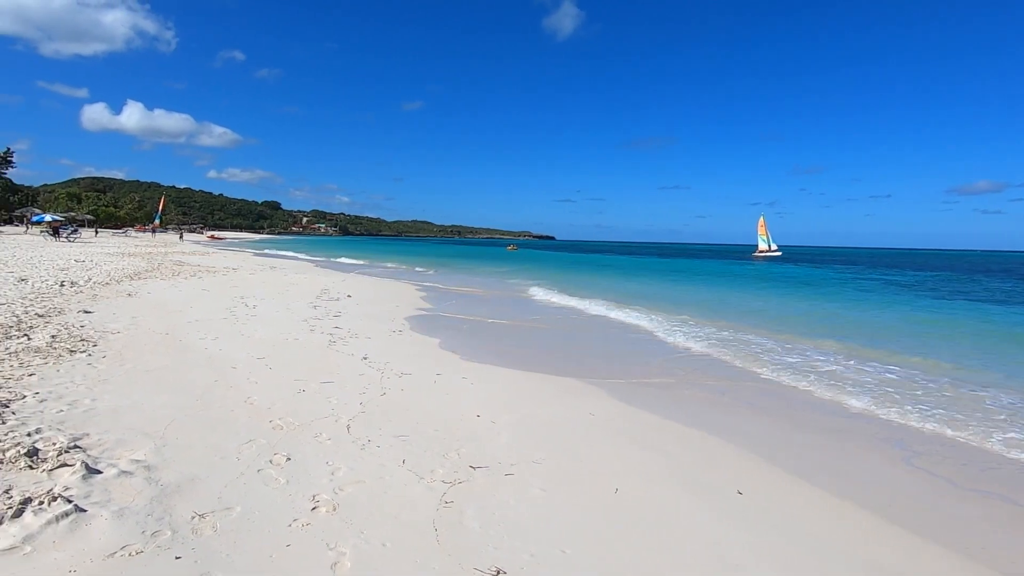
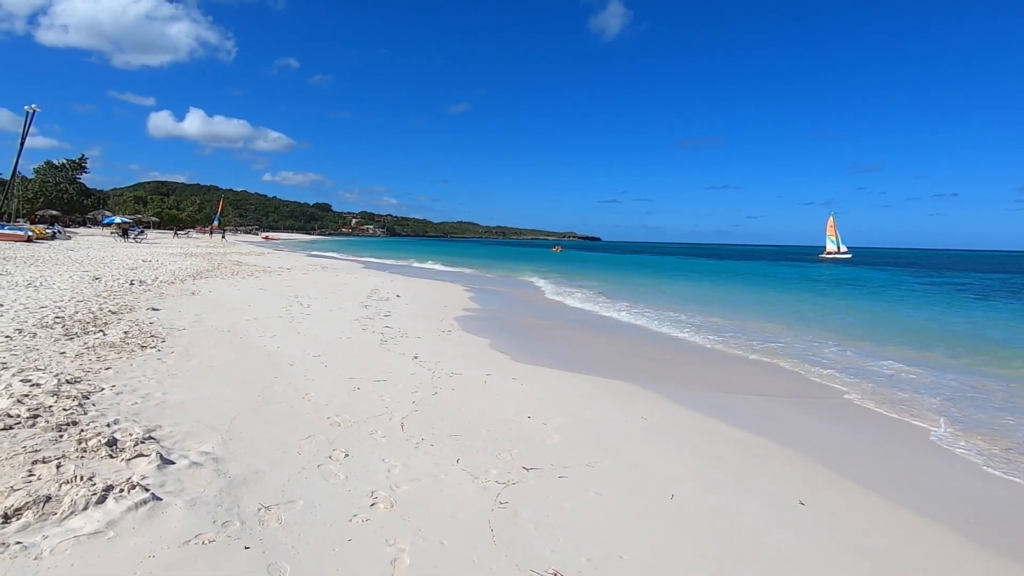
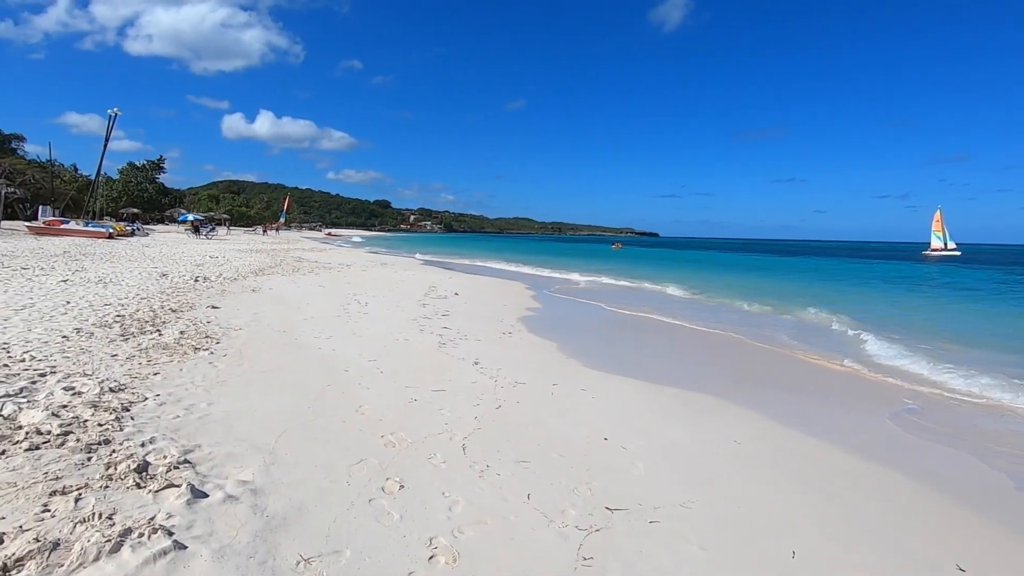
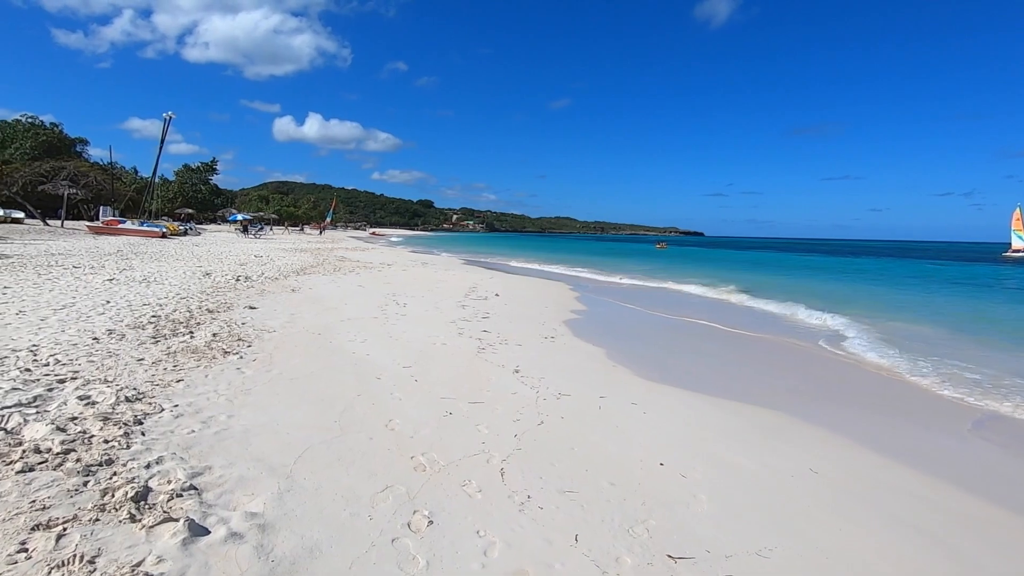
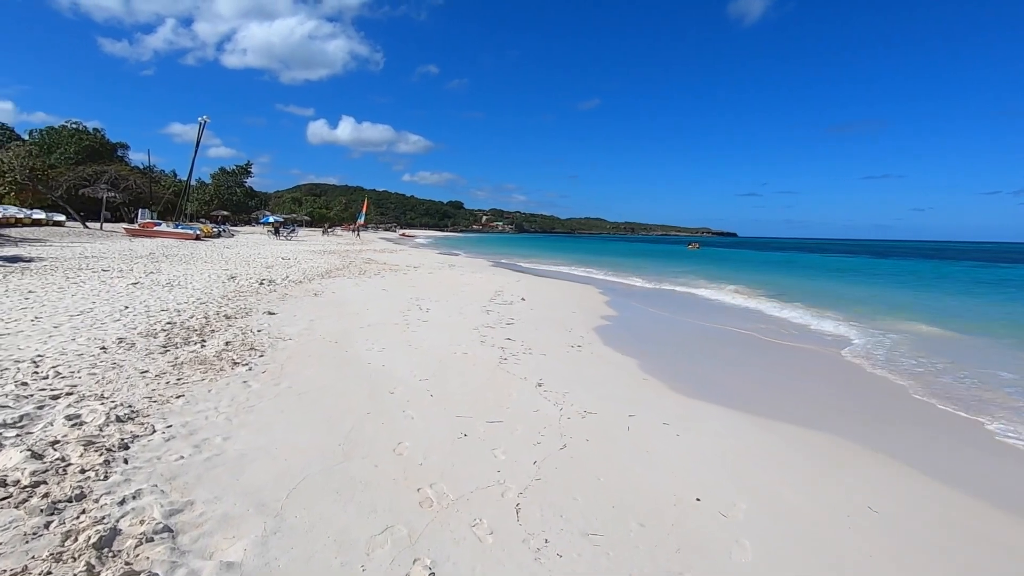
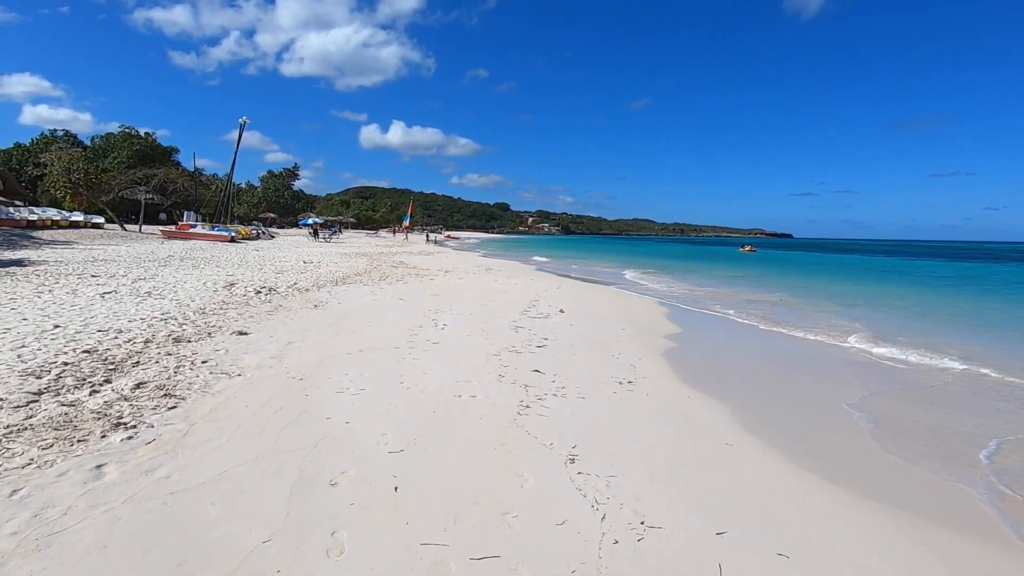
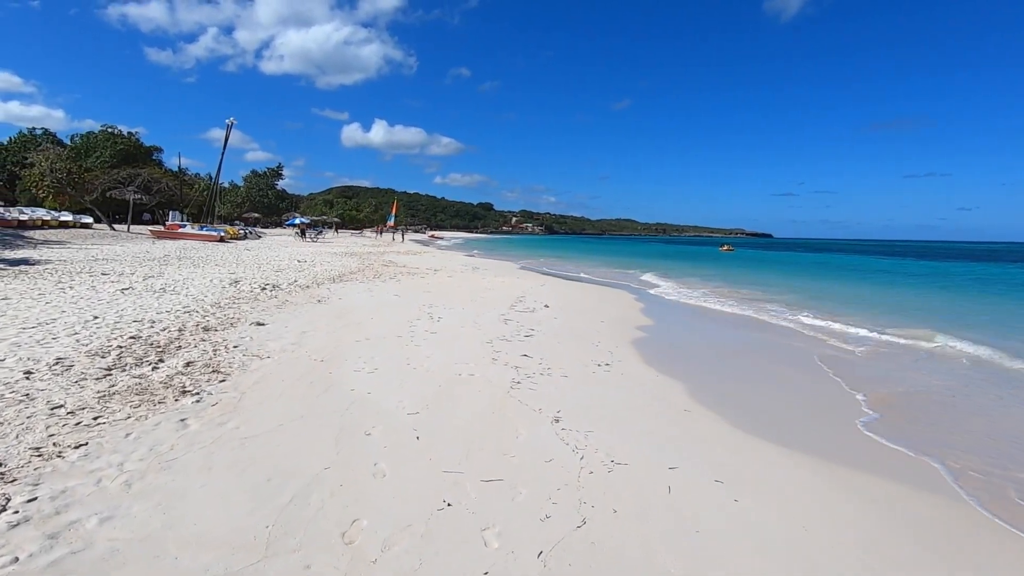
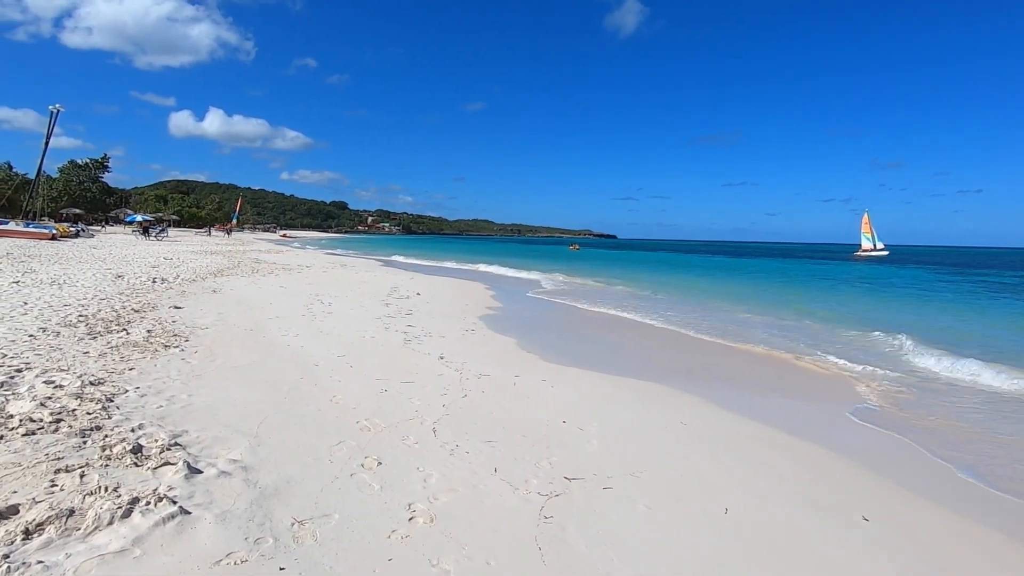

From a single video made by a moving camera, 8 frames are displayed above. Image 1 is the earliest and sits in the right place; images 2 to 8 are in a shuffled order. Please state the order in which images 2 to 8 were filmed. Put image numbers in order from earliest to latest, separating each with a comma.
2, 8, 3, 4, 5, 7, 6
